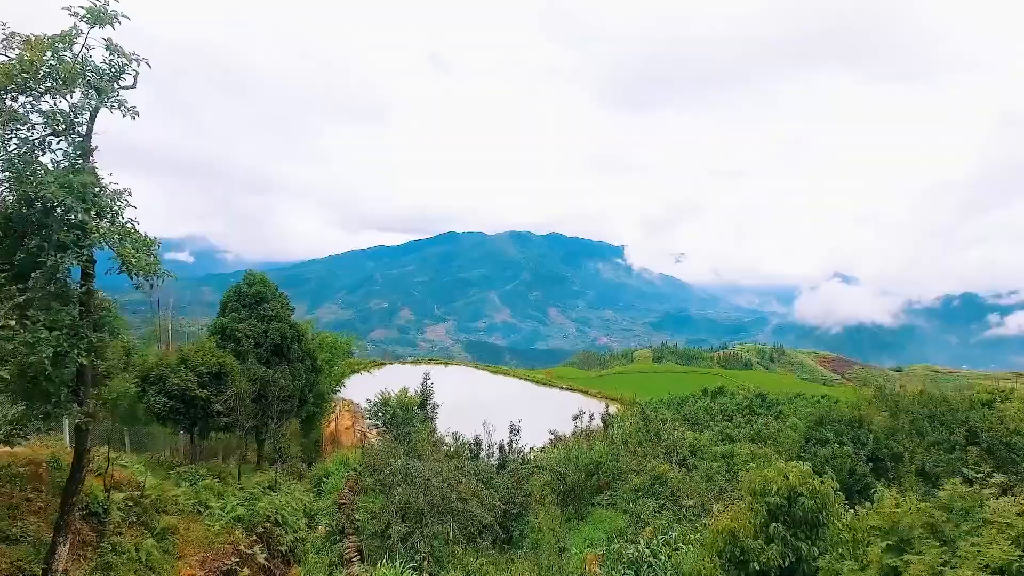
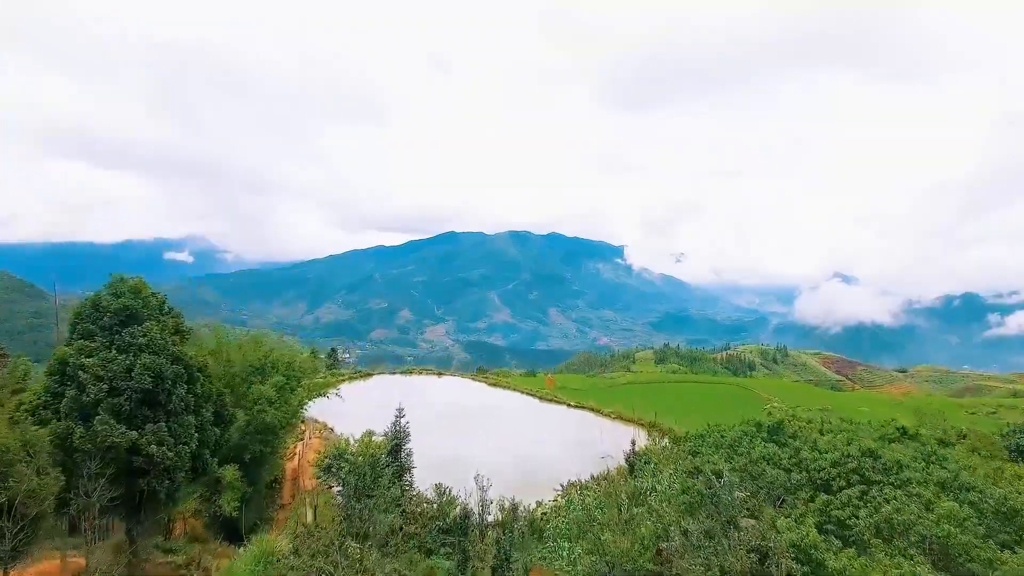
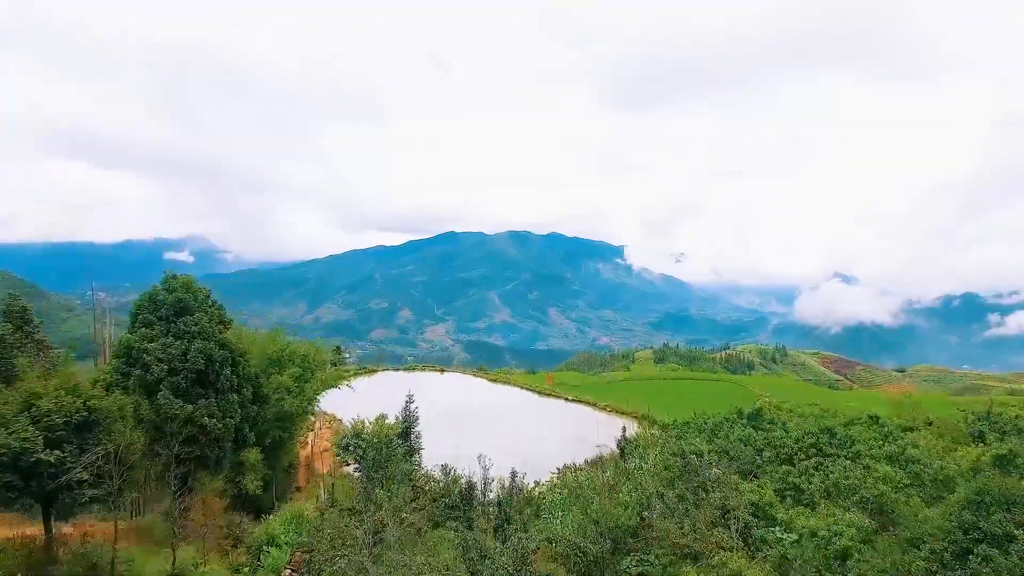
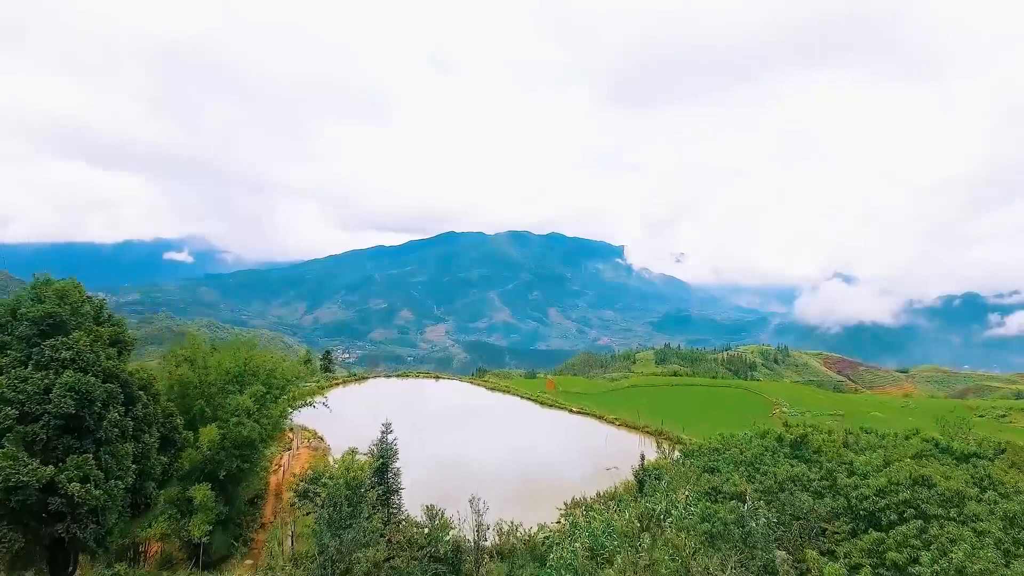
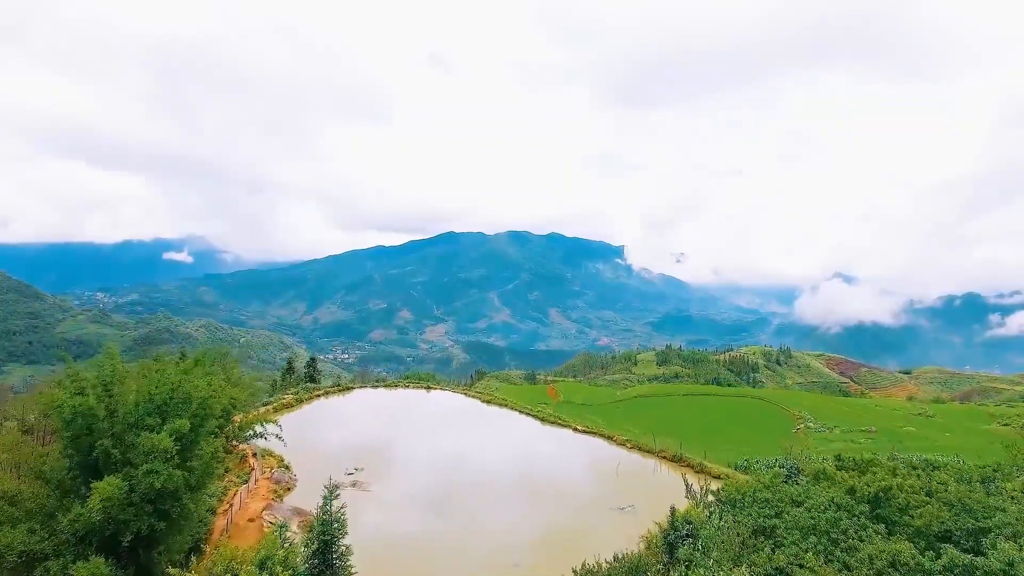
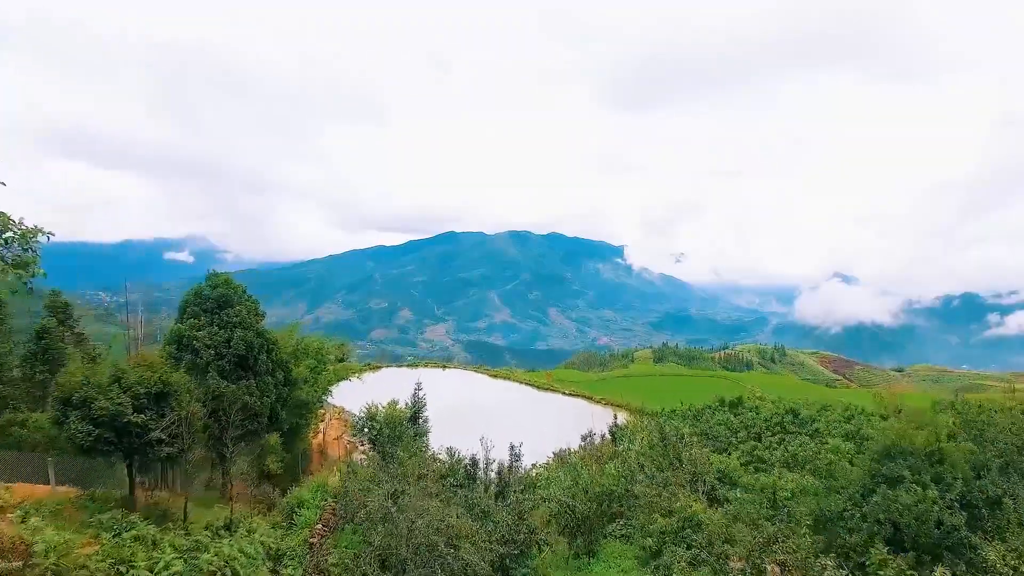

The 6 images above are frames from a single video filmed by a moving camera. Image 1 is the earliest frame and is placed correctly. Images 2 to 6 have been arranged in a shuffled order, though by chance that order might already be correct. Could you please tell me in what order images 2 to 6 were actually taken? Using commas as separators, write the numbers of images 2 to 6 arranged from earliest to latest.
6, 3, 2, 4, 5
